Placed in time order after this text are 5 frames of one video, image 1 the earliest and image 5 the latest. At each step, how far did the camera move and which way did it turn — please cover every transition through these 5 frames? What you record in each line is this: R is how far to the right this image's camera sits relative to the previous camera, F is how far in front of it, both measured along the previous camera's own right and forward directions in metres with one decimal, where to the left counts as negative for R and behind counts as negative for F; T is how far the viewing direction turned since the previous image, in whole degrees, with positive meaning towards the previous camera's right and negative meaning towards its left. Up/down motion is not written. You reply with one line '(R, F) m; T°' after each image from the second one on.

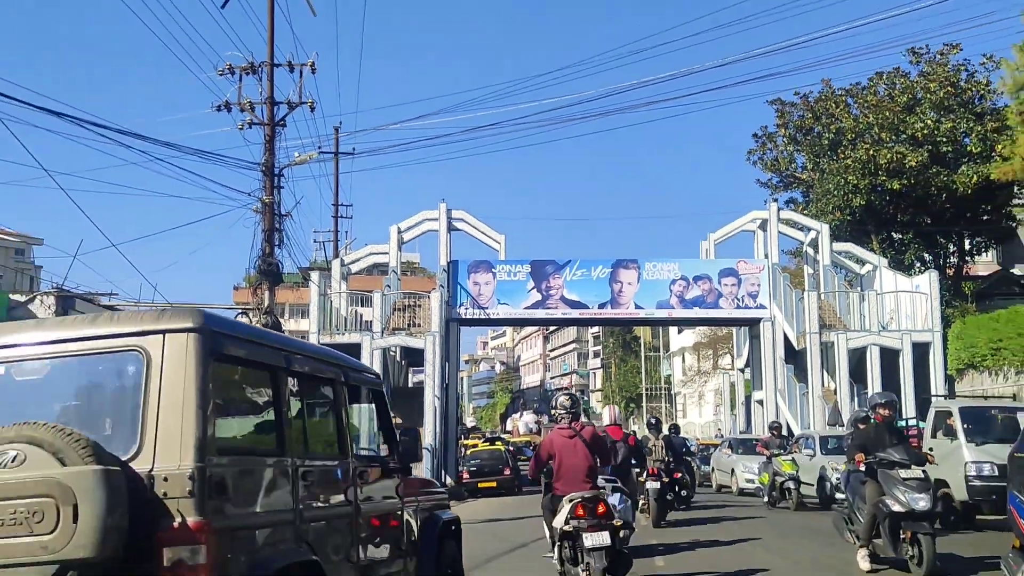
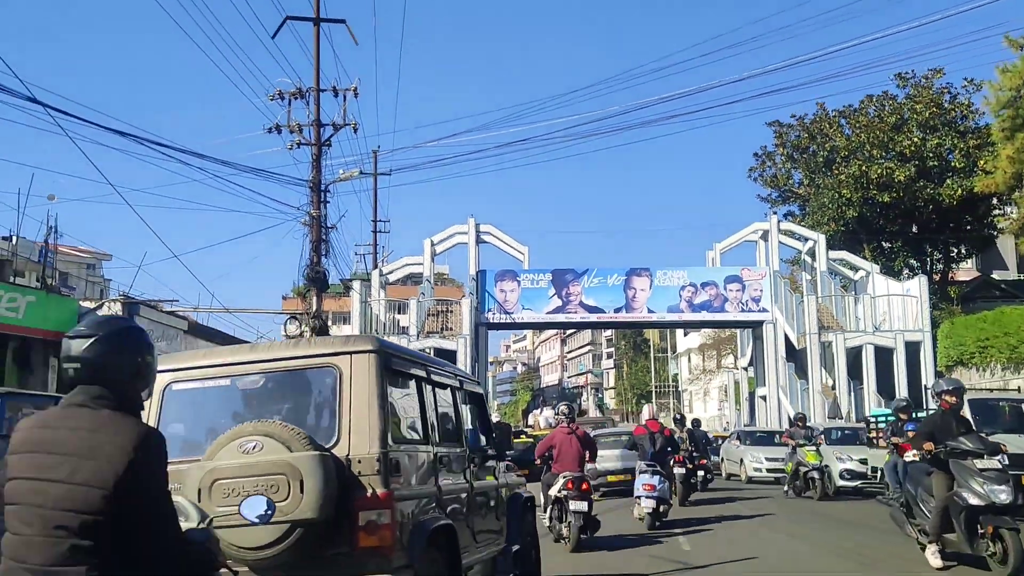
(-1.2, -2.7) m; +1°
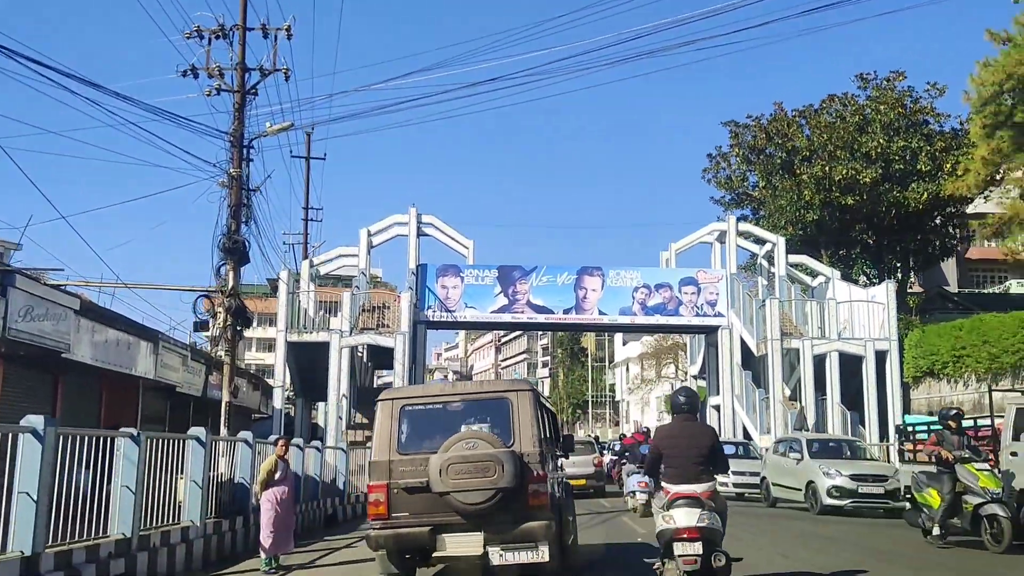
(-0.3, +2.3) m; +4°
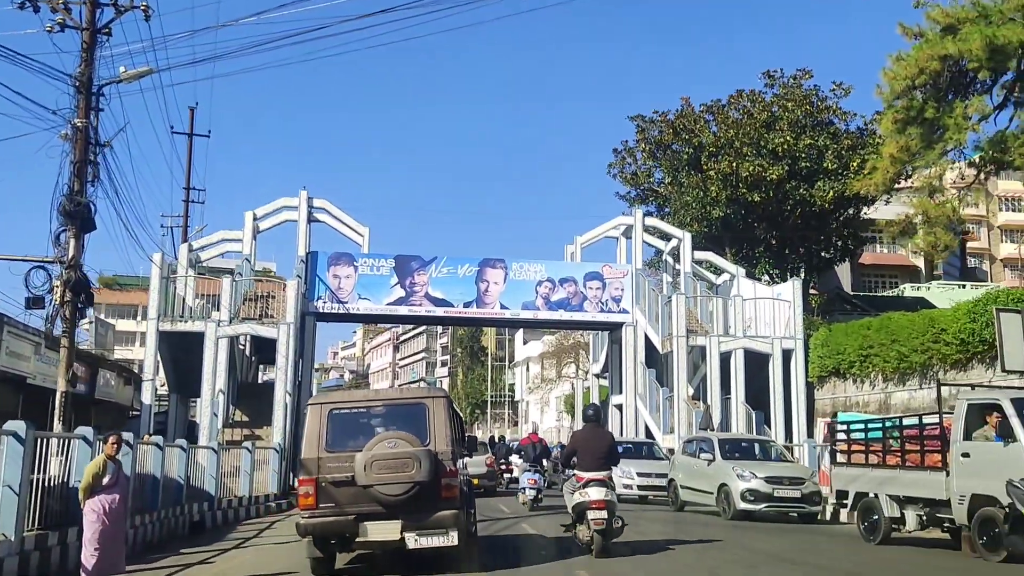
(+0.1, +1.5) m; +6°
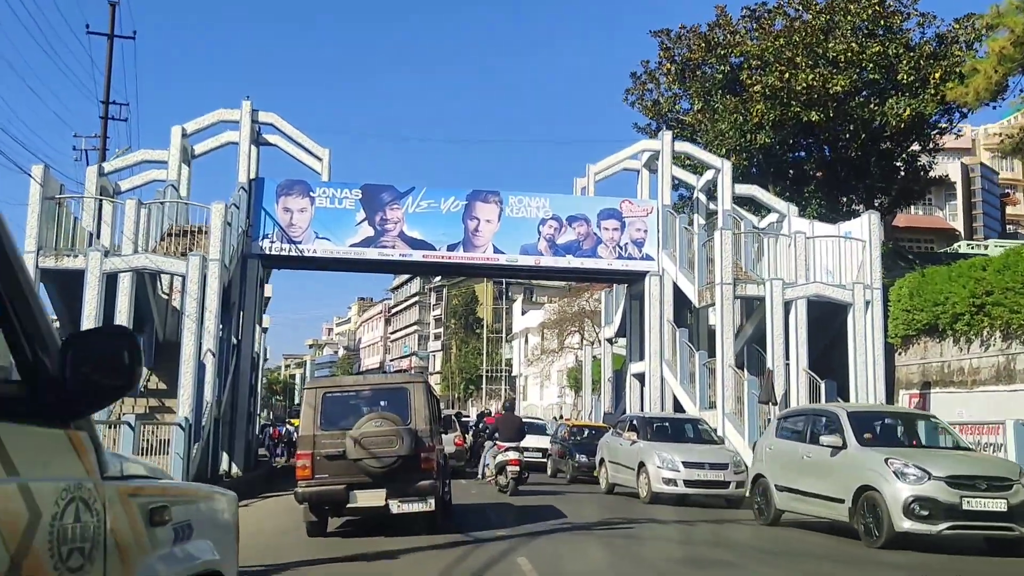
(+0.1, +5.9) m; 0°
